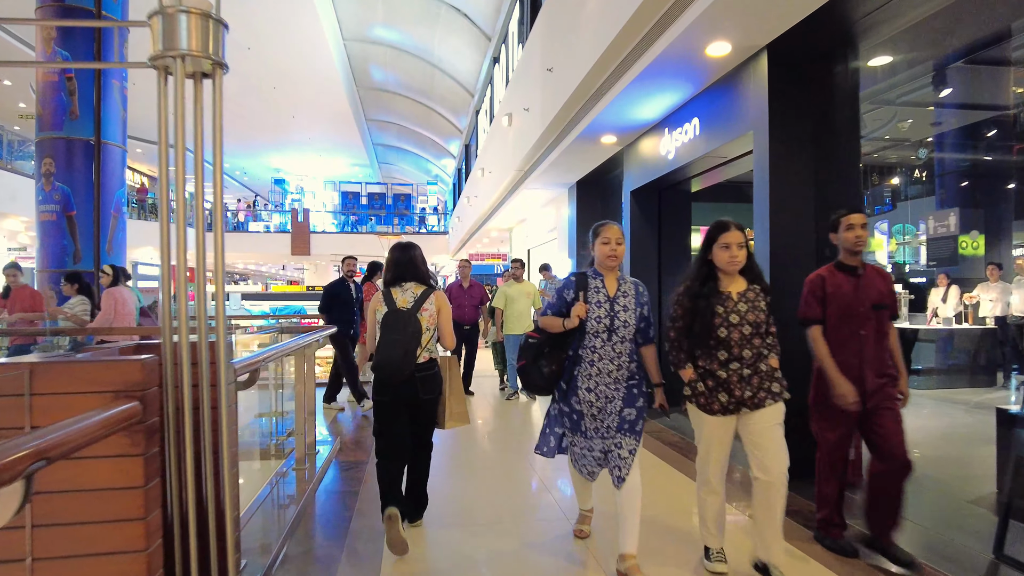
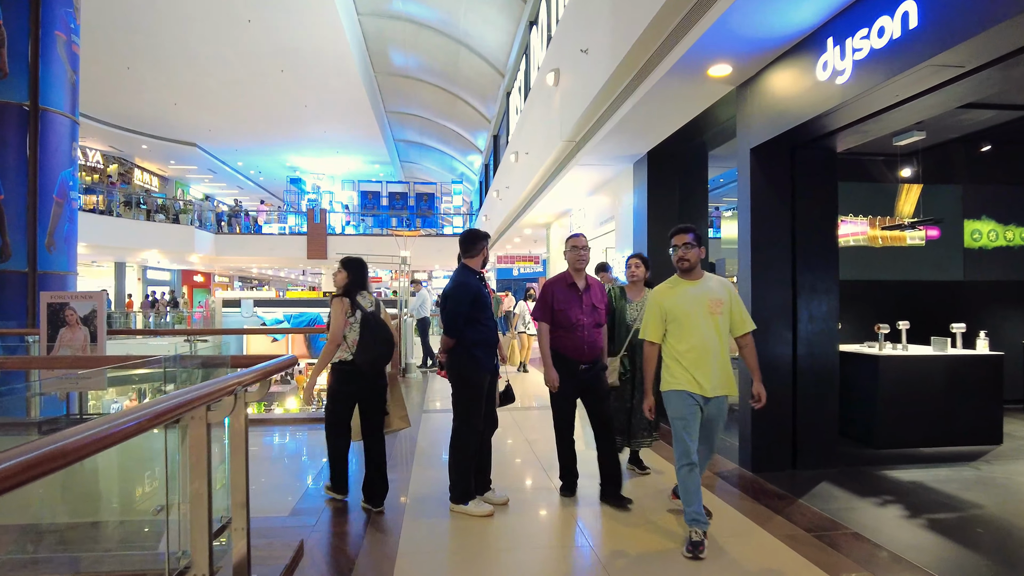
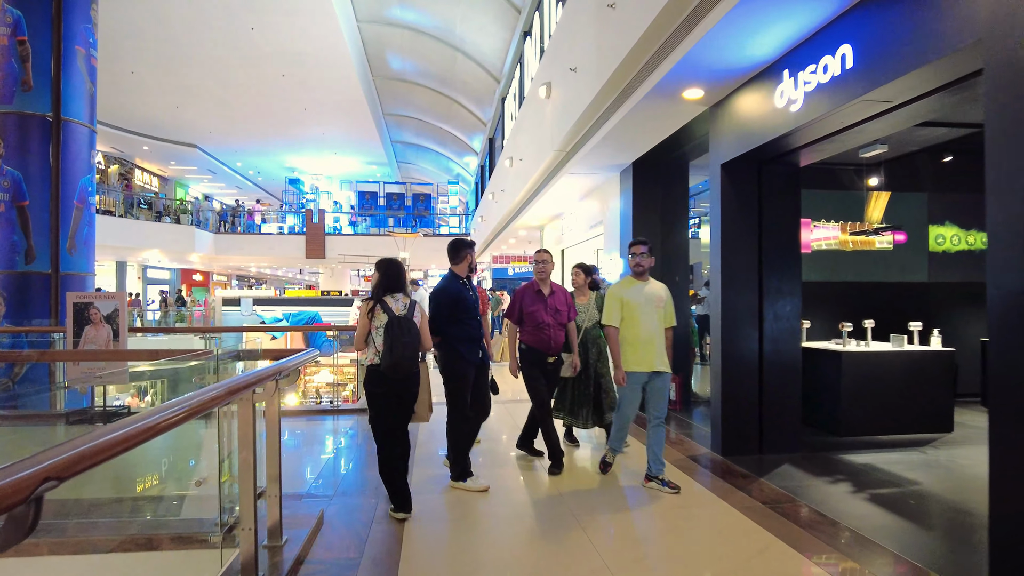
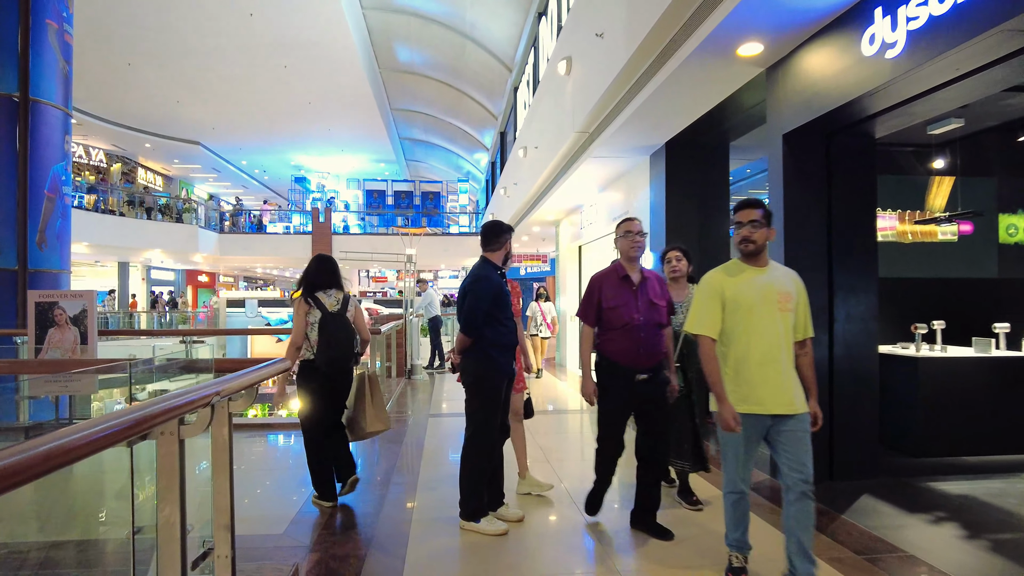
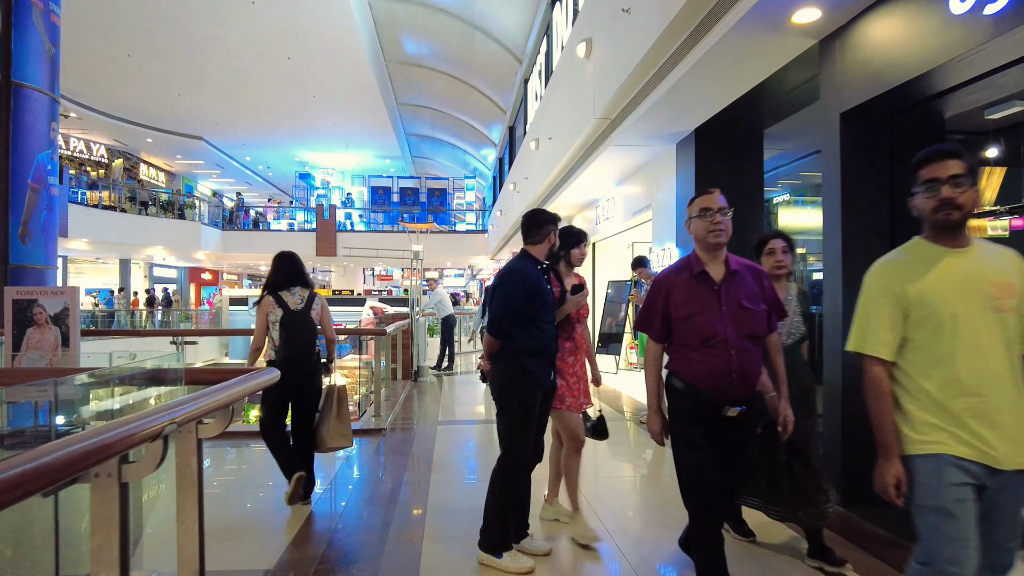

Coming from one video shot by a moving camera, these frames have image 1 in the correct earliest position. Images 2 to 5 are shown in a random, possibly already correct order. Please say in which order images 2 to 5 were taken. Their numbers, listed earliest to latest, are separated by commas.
3, 2, 4, 5
